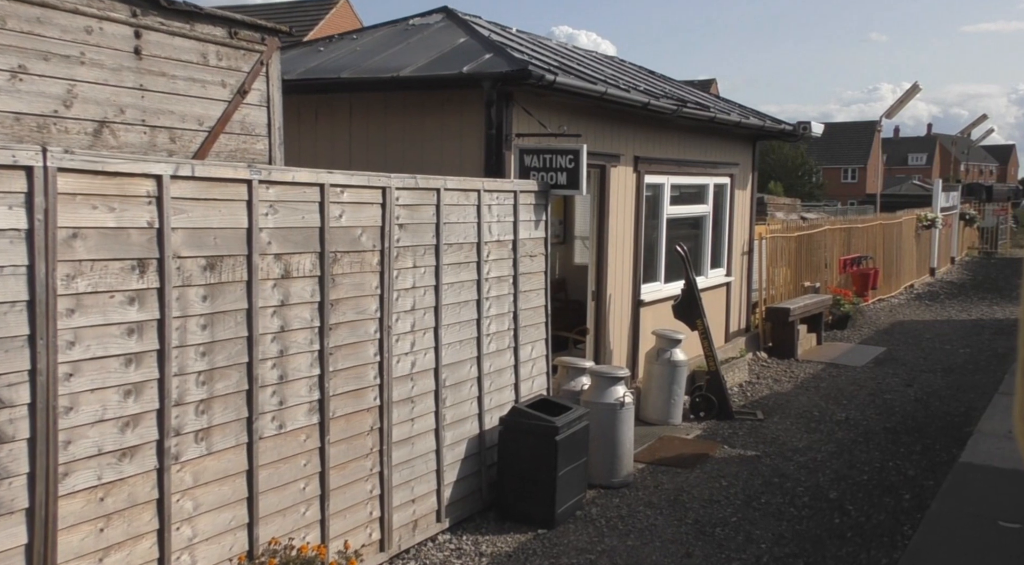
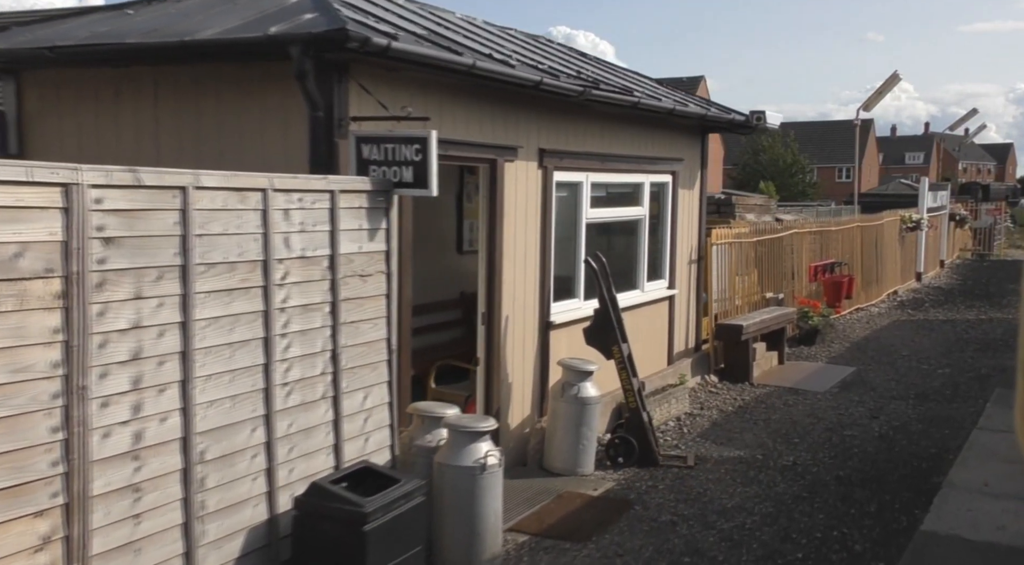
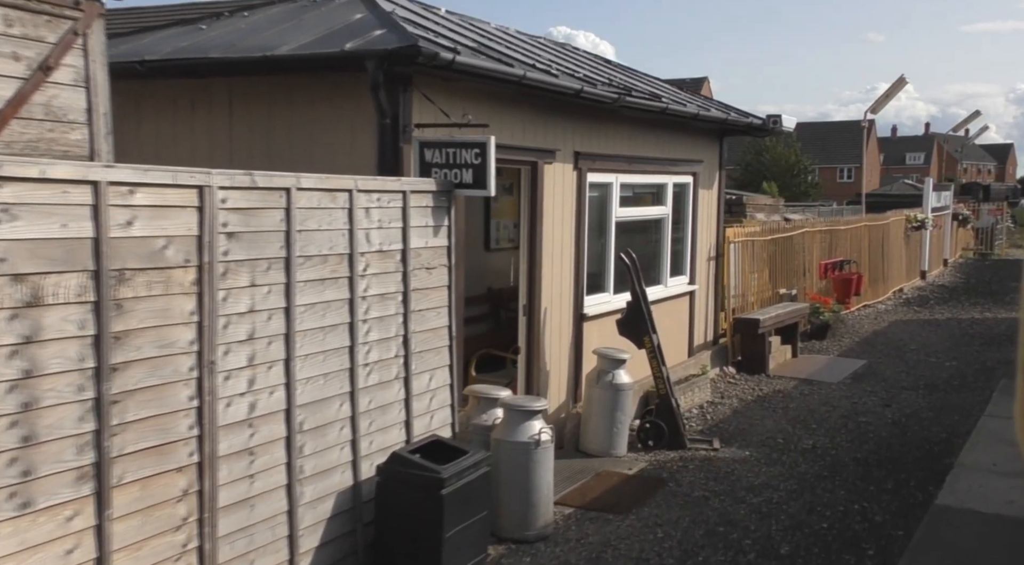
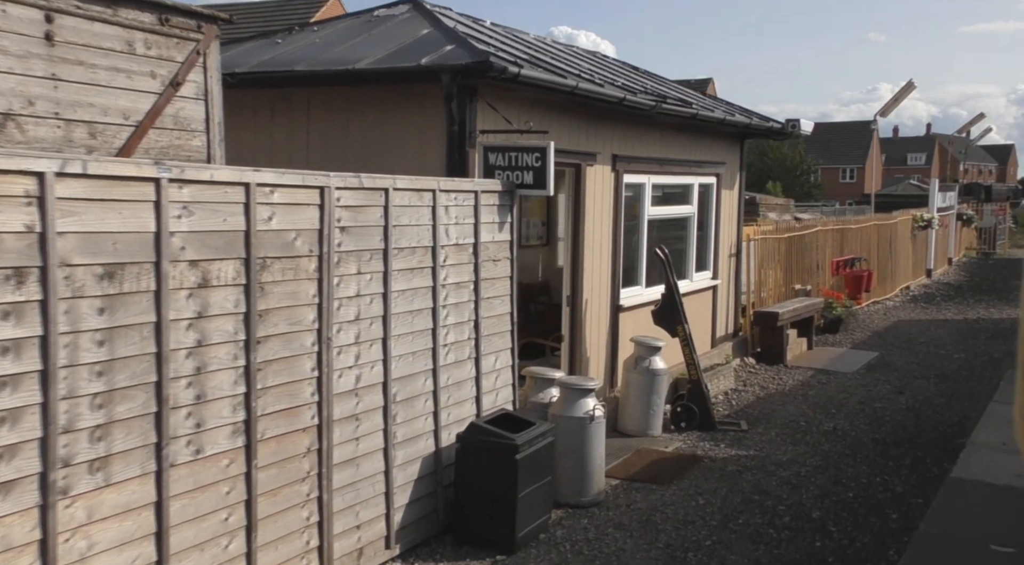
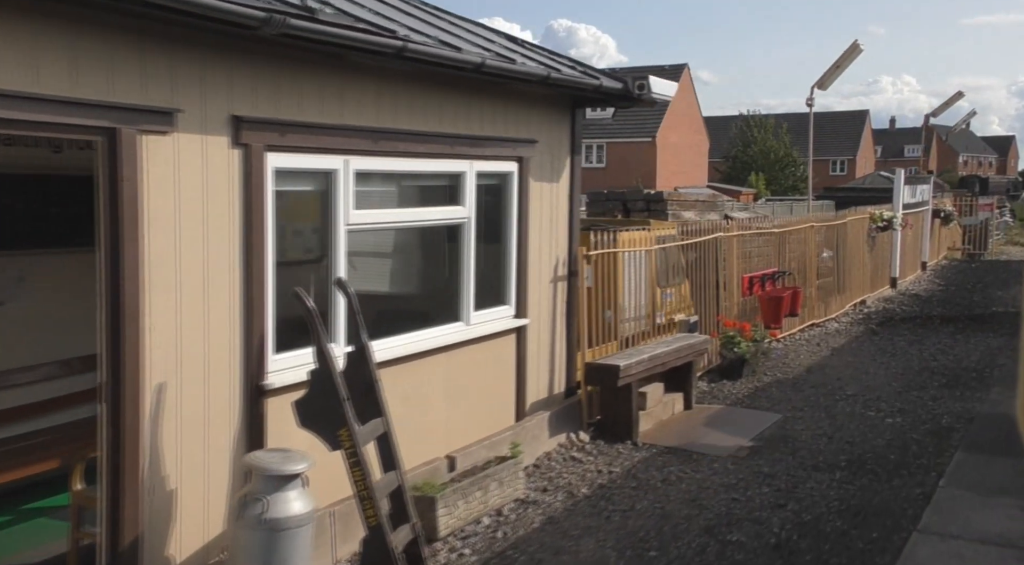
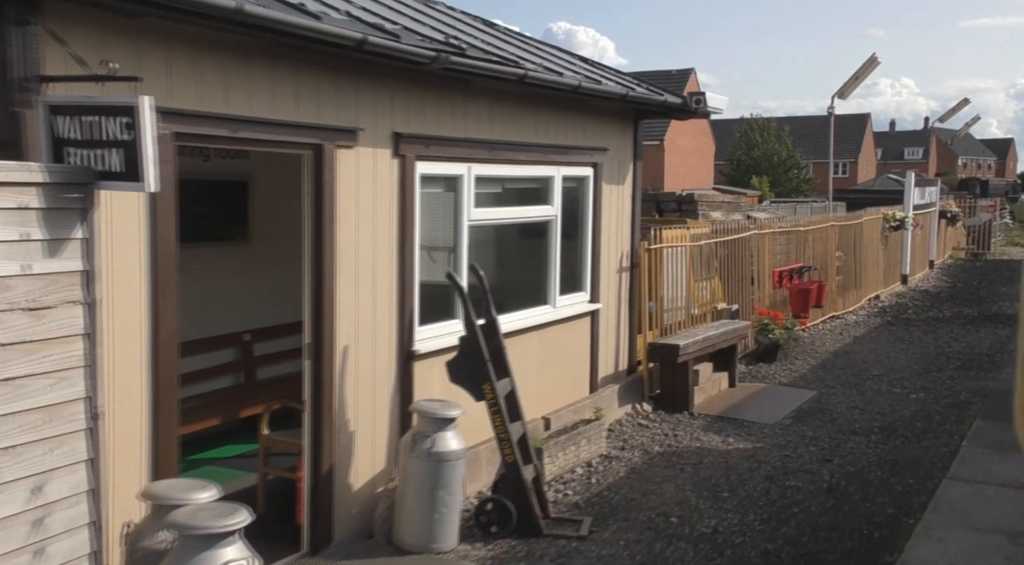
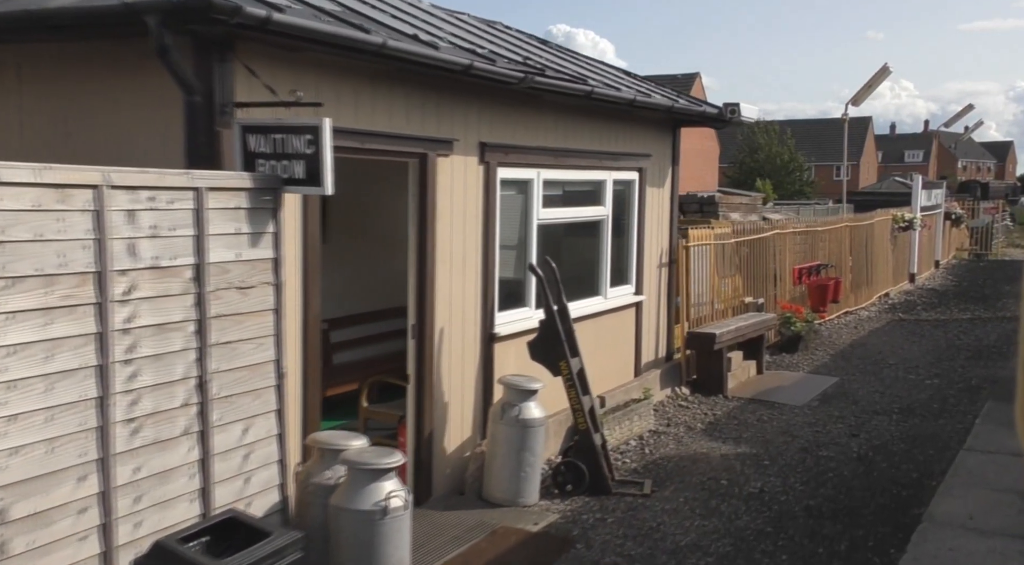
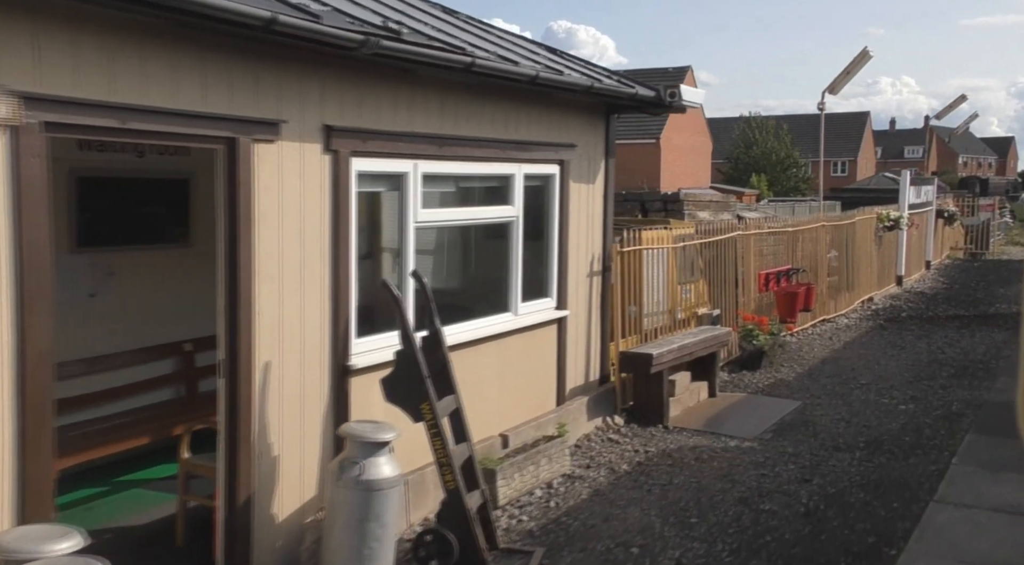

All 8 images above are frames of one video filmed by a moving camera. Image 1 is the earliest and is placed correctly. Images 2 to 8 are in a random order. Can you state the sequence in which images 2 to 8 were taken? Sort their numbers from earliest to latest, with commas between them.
4, 3, 2, 7, 6, 8, 5
